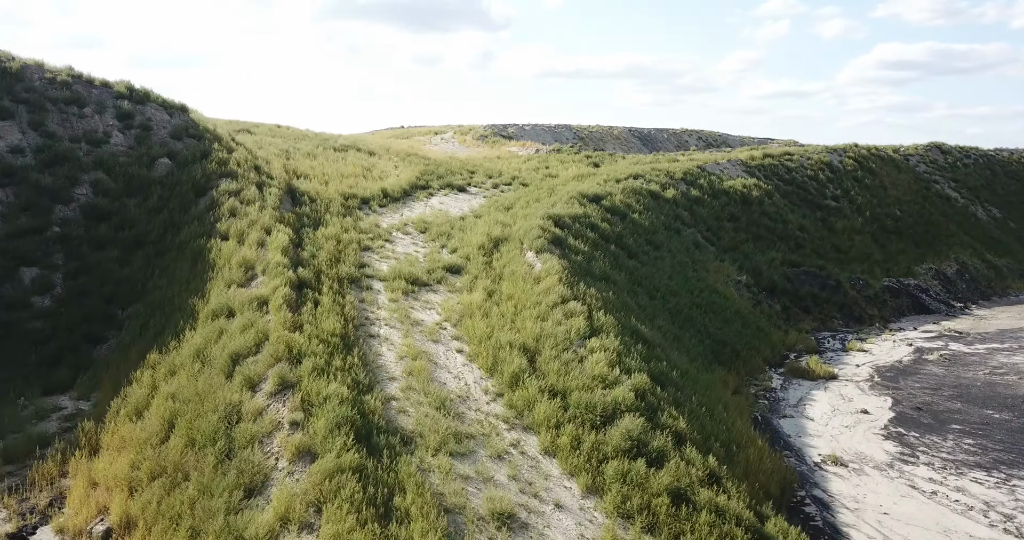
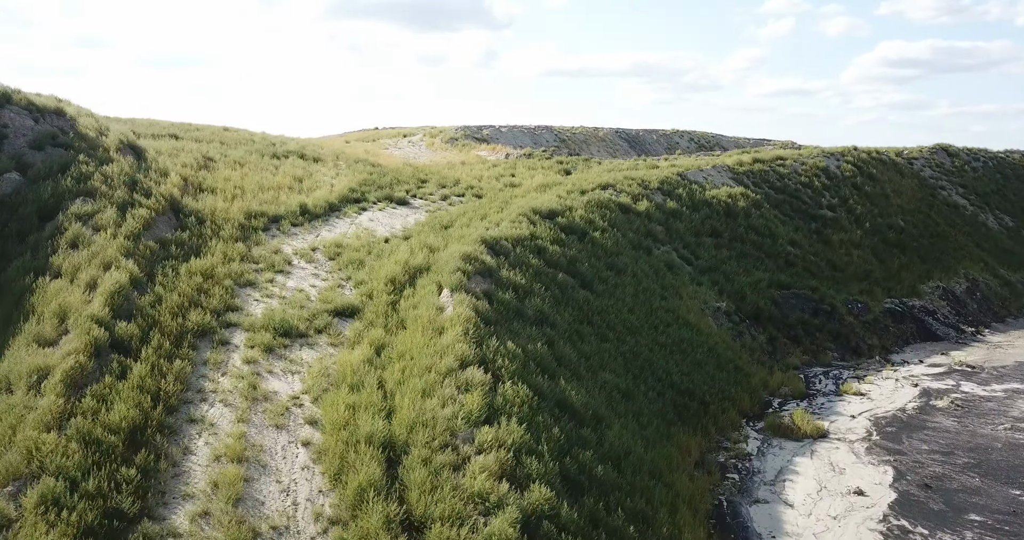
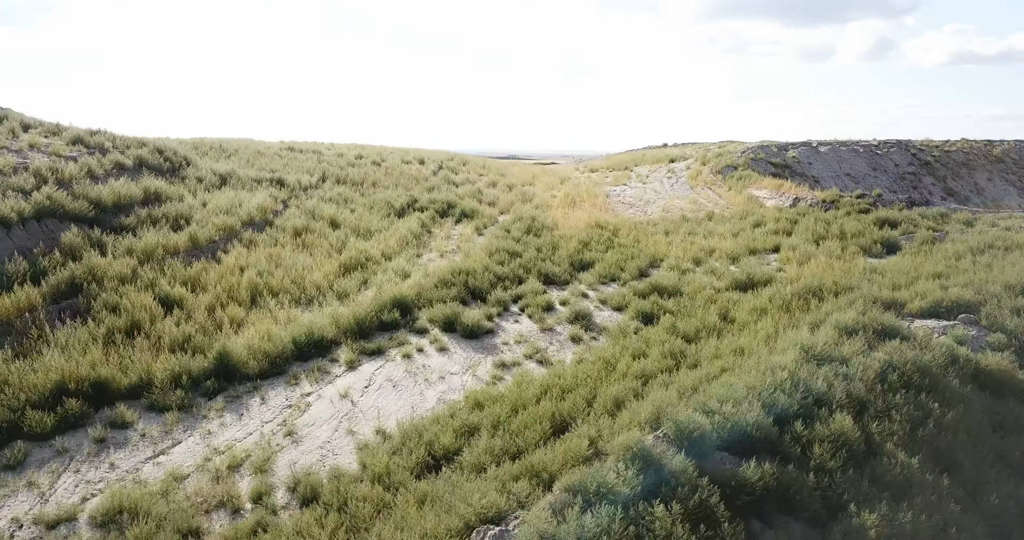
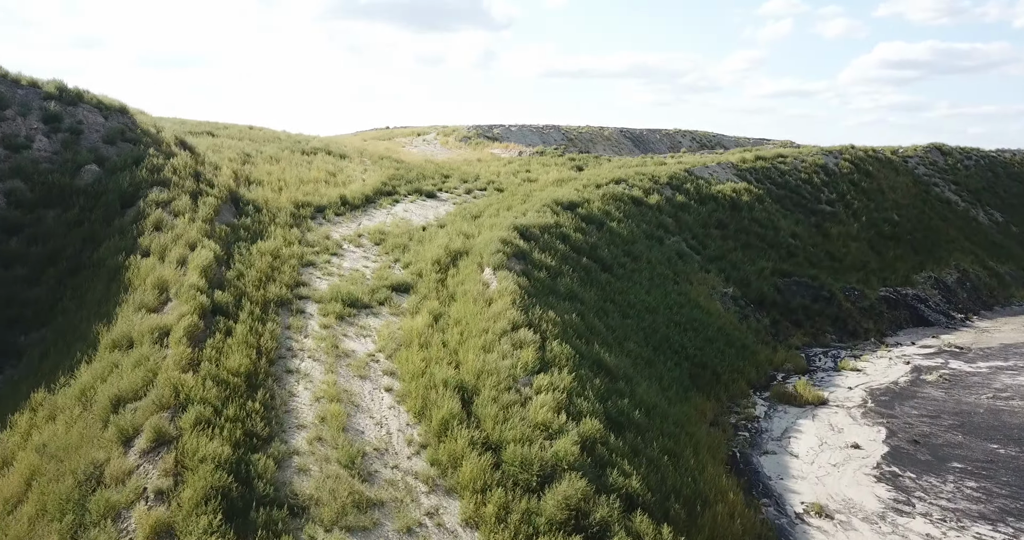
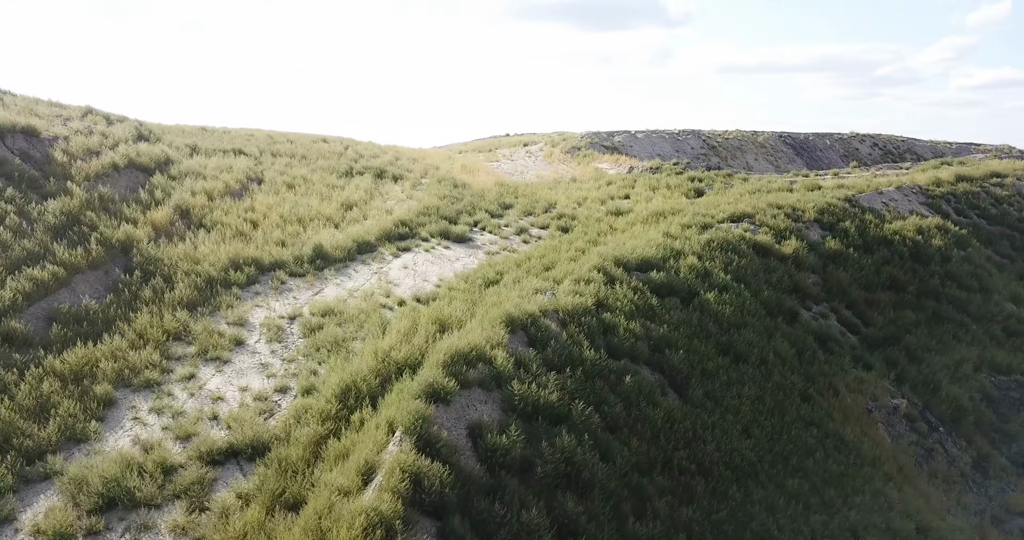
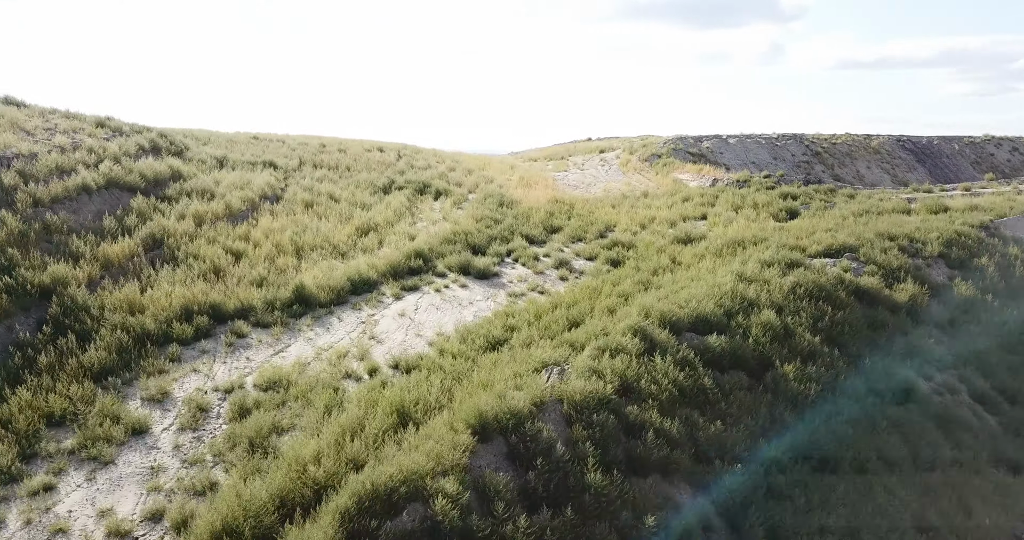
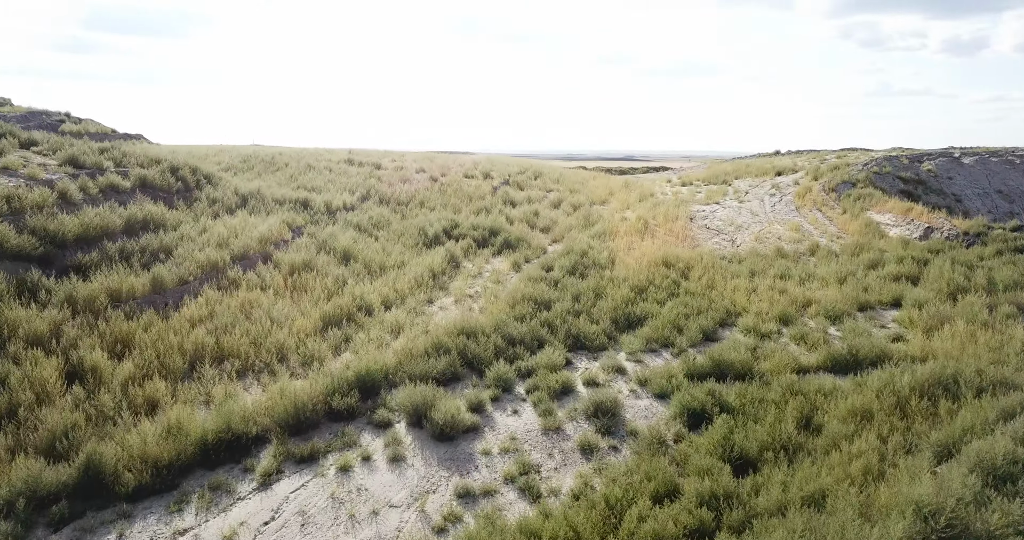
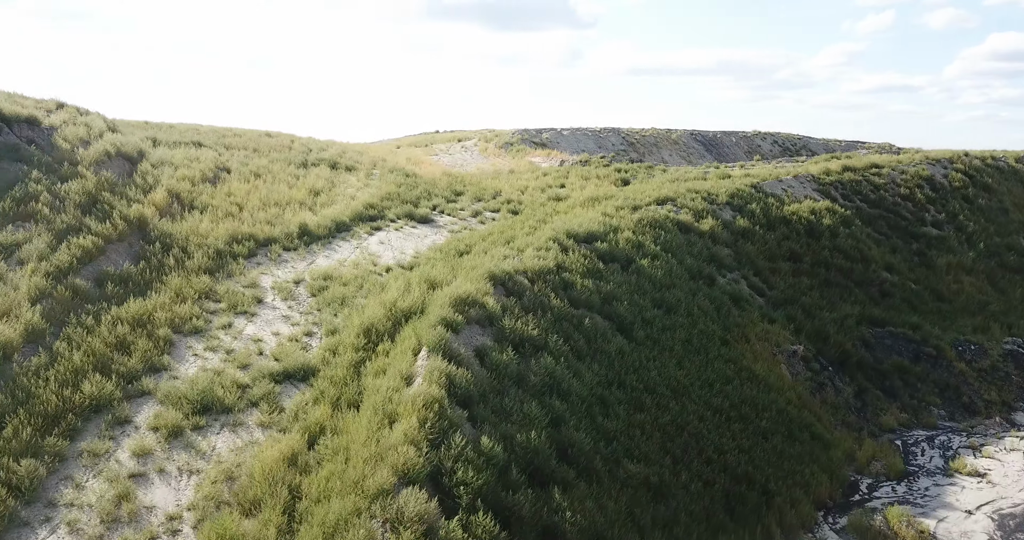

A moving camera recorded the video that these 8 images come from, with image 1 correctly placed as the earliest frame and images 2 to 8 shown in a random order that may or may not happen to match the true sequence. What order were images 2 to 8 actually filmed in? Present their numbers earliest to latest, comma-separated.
4, 2, 8, 5, 6, 3, 7
